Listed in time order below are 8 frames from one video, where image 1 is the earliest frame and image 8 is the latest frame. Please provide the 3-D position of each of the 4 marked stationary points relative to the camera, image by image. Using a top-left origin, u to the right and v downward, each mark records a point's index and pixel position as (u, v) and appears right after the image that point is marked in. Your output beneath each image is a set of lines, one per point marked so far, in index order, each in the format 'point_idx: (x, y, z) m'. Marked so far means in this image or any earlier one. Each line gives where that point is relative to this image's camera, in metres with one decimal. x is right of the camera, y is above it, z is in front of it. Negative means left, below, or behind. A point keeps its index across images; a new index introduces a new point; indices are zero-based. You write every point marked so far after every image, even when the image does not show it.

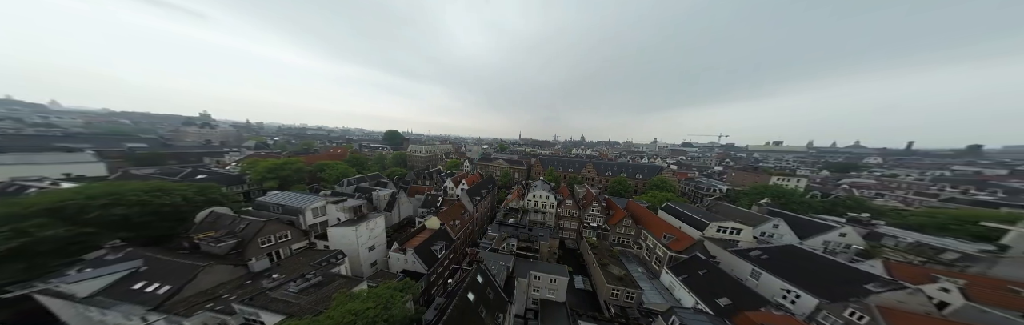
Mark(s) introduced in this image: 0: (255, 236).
0: (-21.1, -6.1, +16.2) m
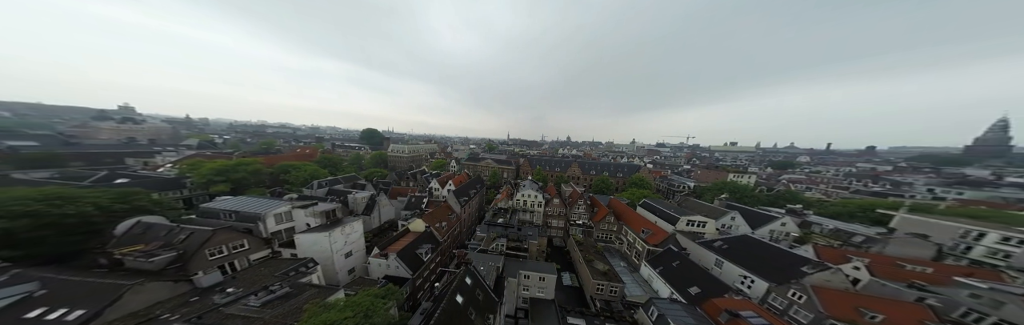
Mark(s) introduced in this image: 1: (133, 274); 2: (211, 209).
0: (-22.1, -6.0, +14.1) m
1: (-23.6, -6.9, +12.3) m
2: (-30.1, -4.7, +19.8) m
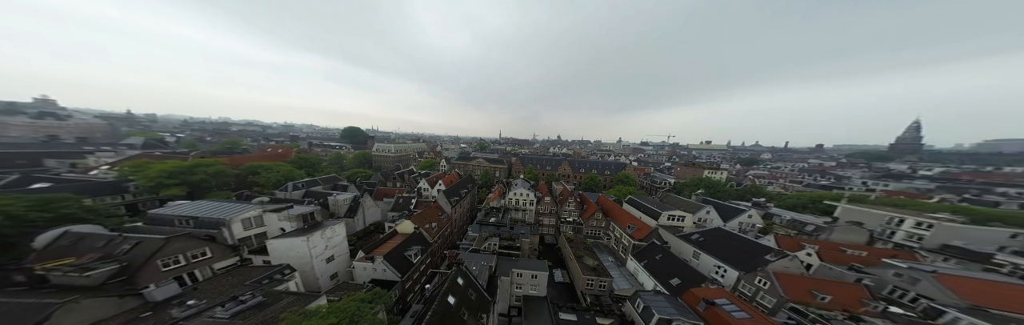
0: (-22.7, -6.0, +12.5) m
1: (-24.1, -6.9, +10.6) m
2: (-31.1, -4.7, +17.6) m
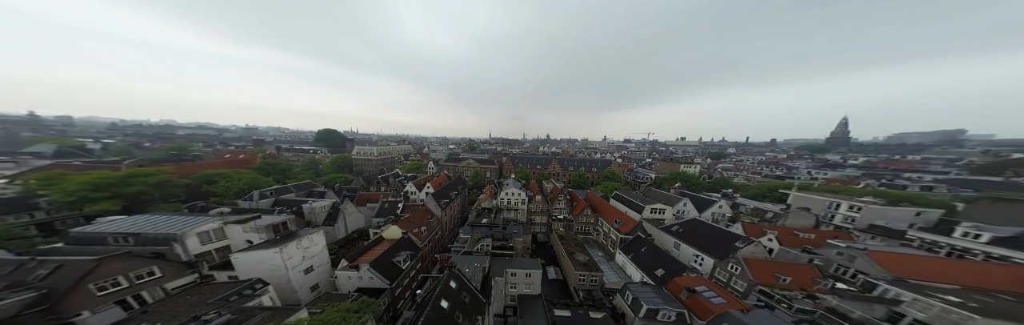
0: (-23.1, -6.4, +10.4) m
1: (-24.3, -7.3, +8.4) m
2: (-31.9, -5.4, +14.9) m
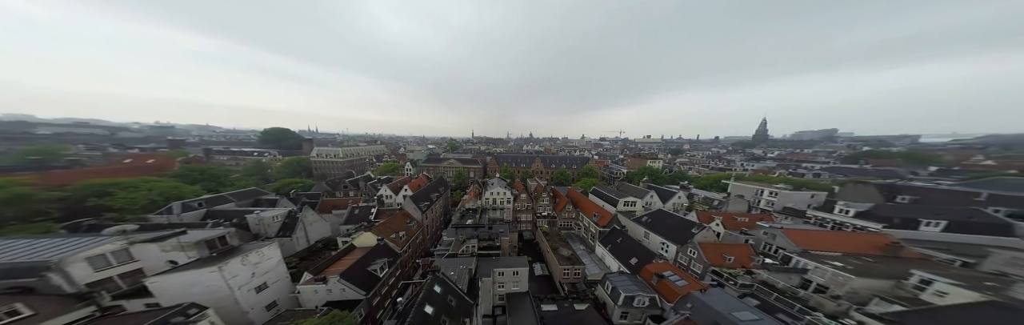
0: (-23.5, -6.5, +6.9) m
1: (-24.3, -7.4, +4.7) m
2: (-32.9, -5.8, +10.1) m
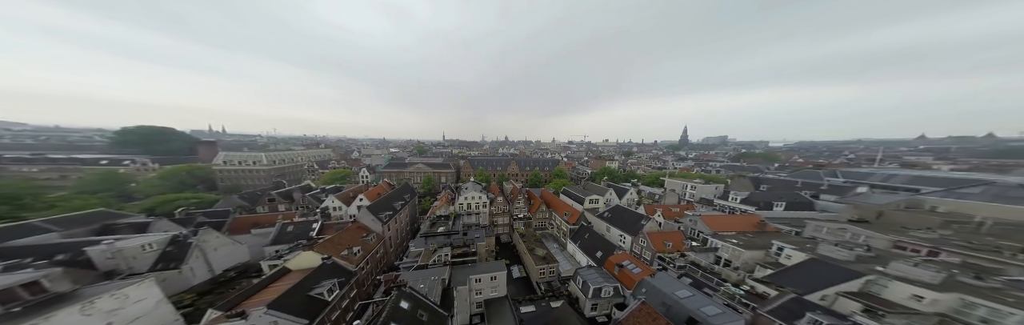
0: (-23.0, -6.5, +1.0) m
1: (-23.3, -7.1, -1.3) m
2: (-32.9, -6.1, +2.0) m
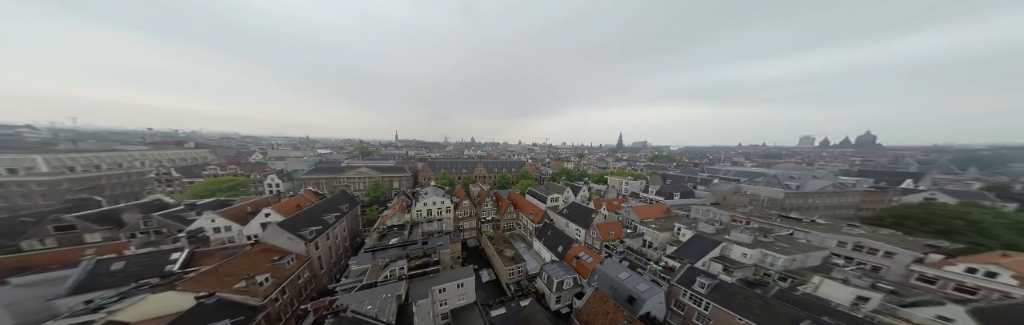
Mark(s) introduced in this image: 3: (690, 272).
0: (-20.7, -6.2, -6.1) m
1: (-20.3, -6.7, -8.6) m
2: (-30.5, -6.1, -8.0) m
3: (+17.6, -10.7, +19.6) m
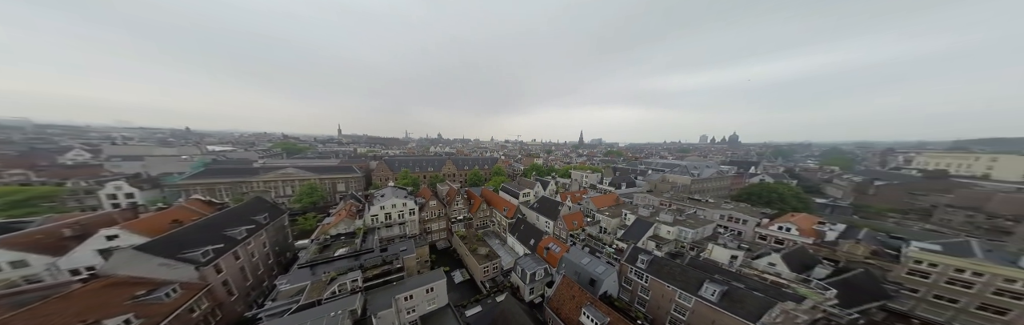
0: (-17.8, -6.6, -11.0) m
1: (-16.8, -7.0, -13.2) m
2: (-26.9, -6.7, -14.8) m
3: (+14.2, -10.0, +22.5) m
